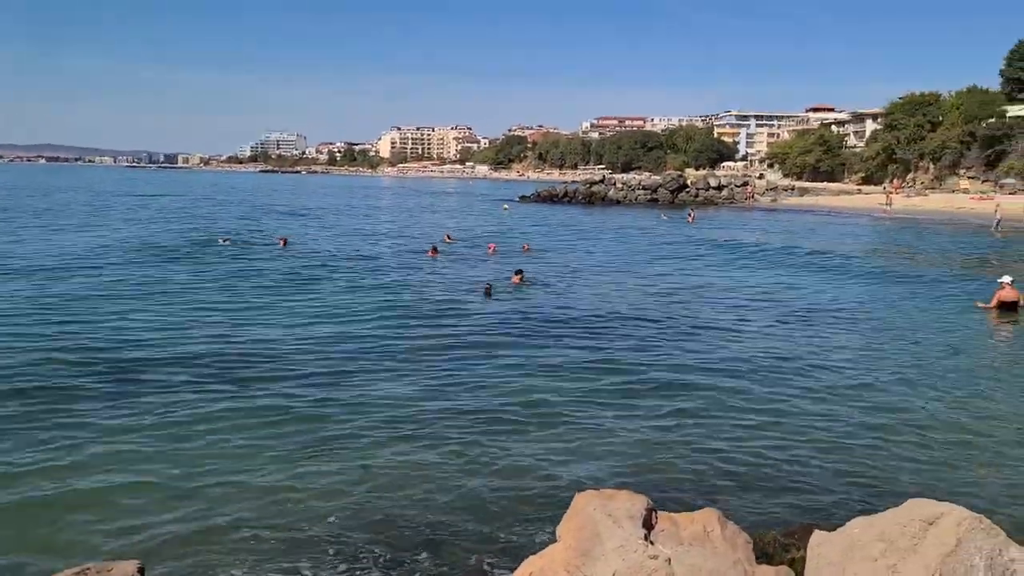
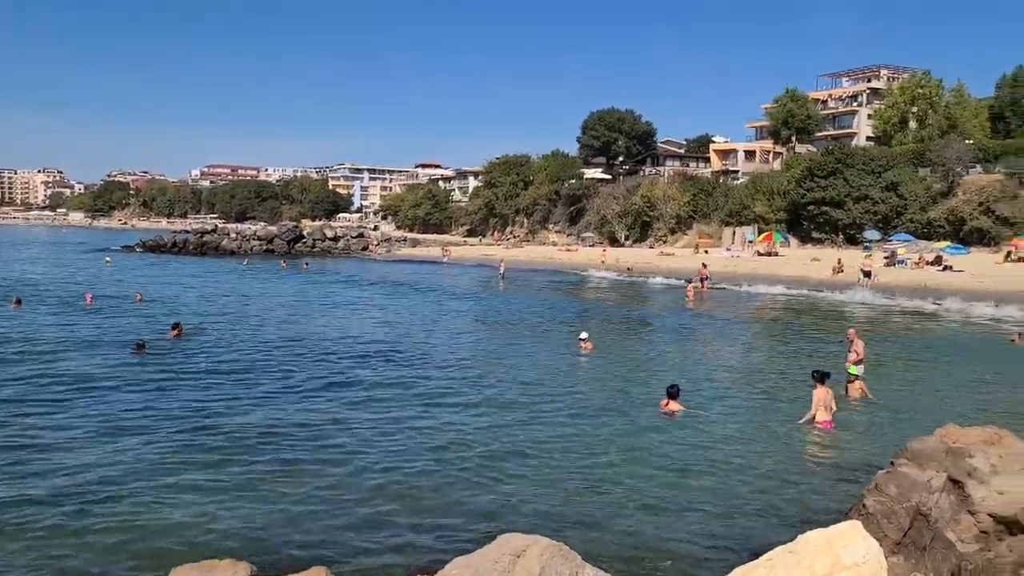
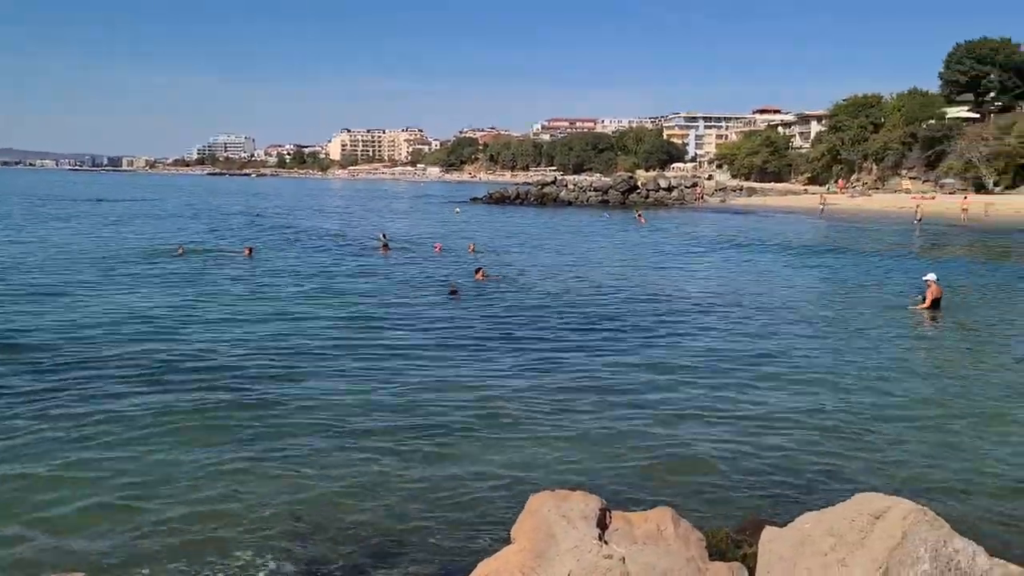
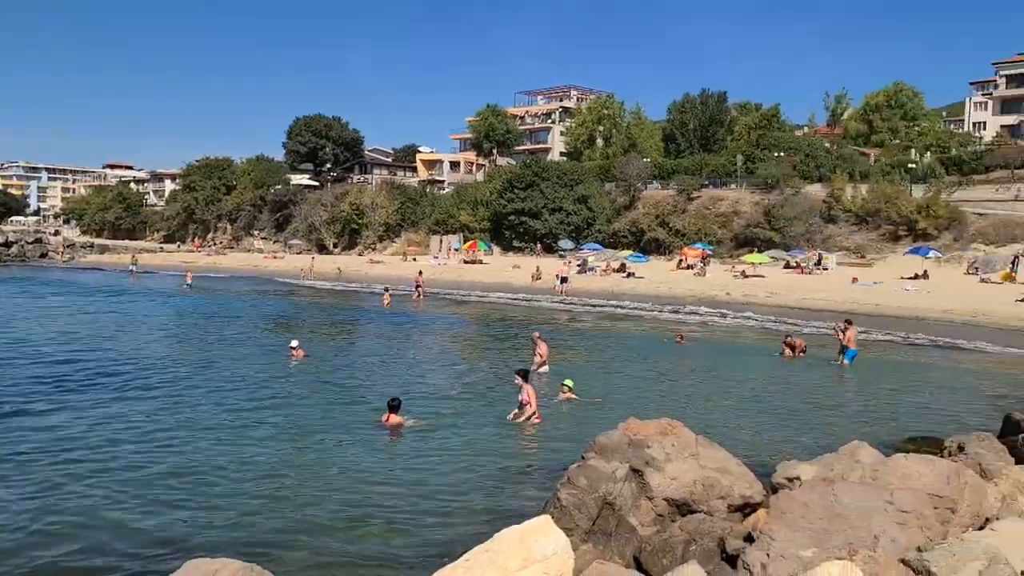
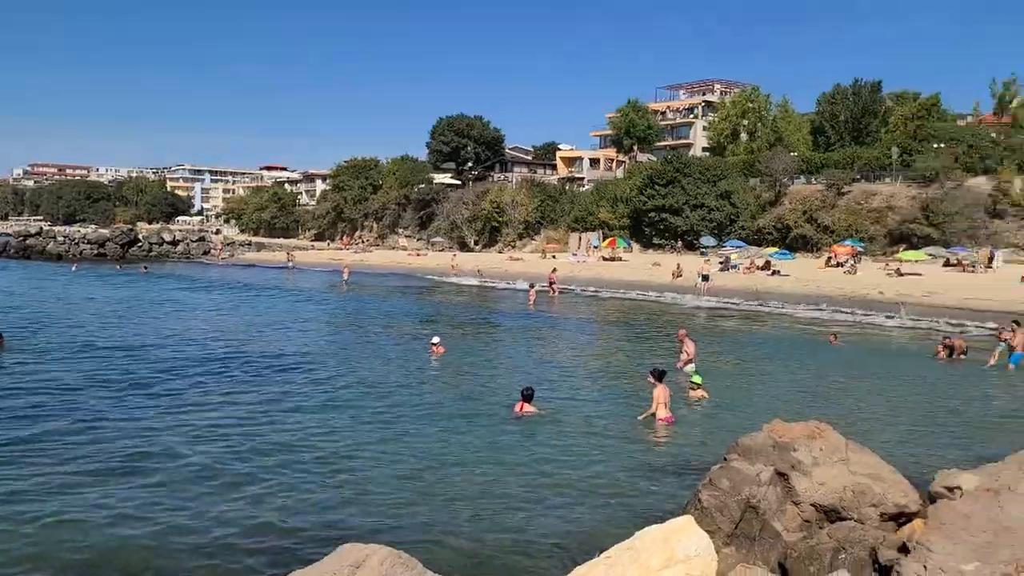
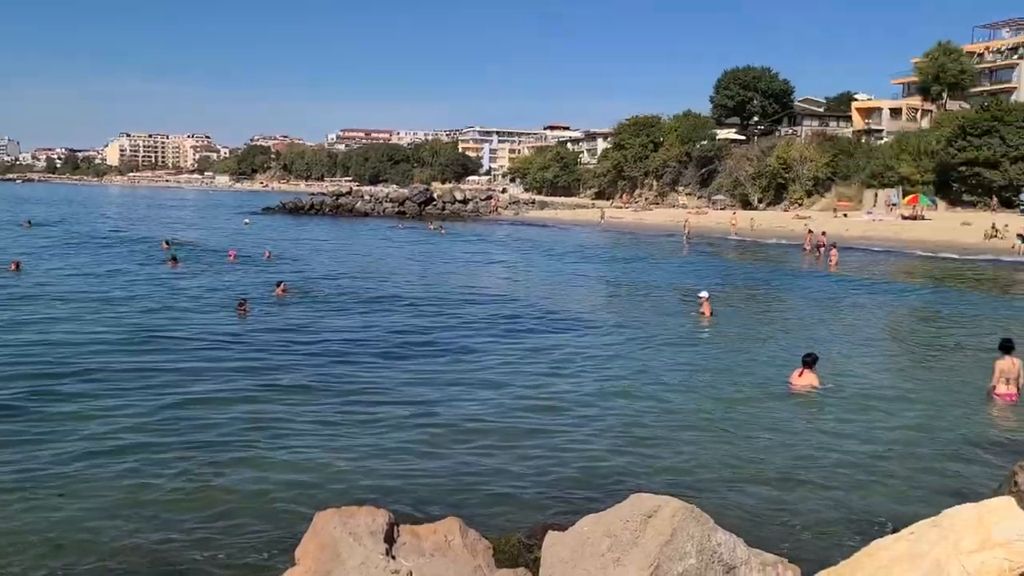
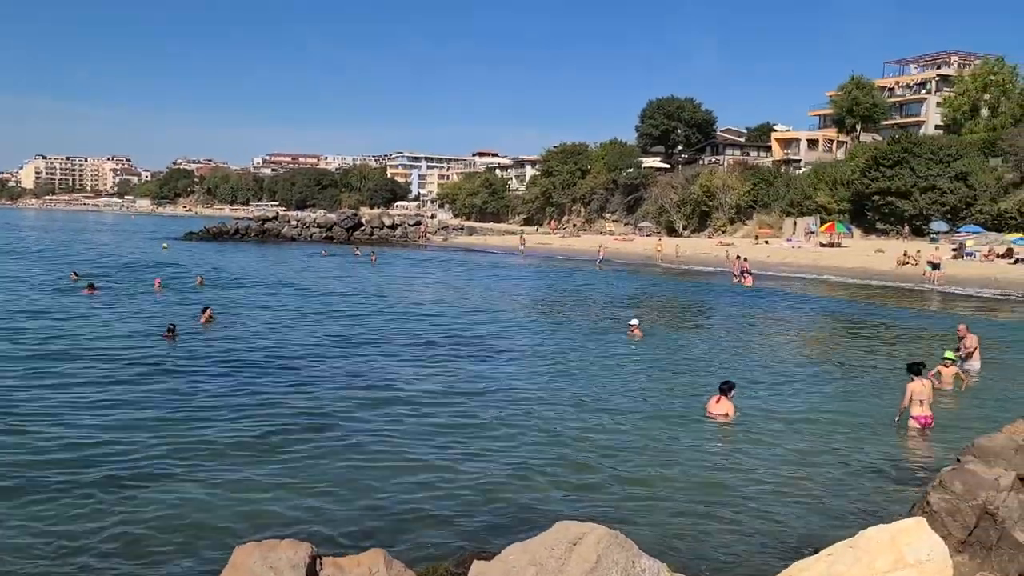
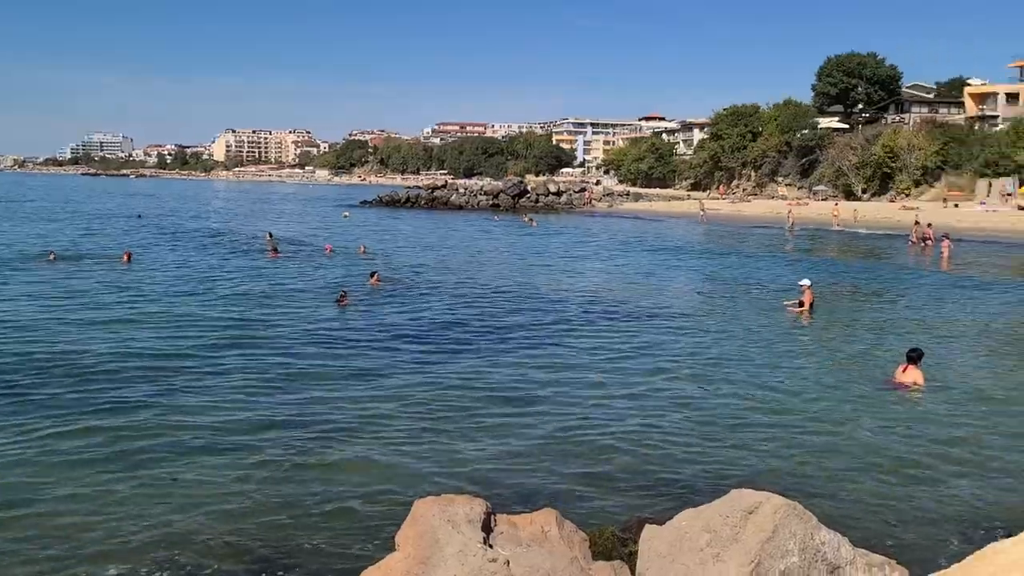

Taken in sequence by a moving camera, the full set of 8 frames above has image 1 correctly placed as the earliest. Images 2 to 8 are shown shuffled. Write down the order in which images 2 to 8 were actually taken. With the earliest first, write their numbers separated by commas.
3, 8, 6, 7, 2, 5, 4
